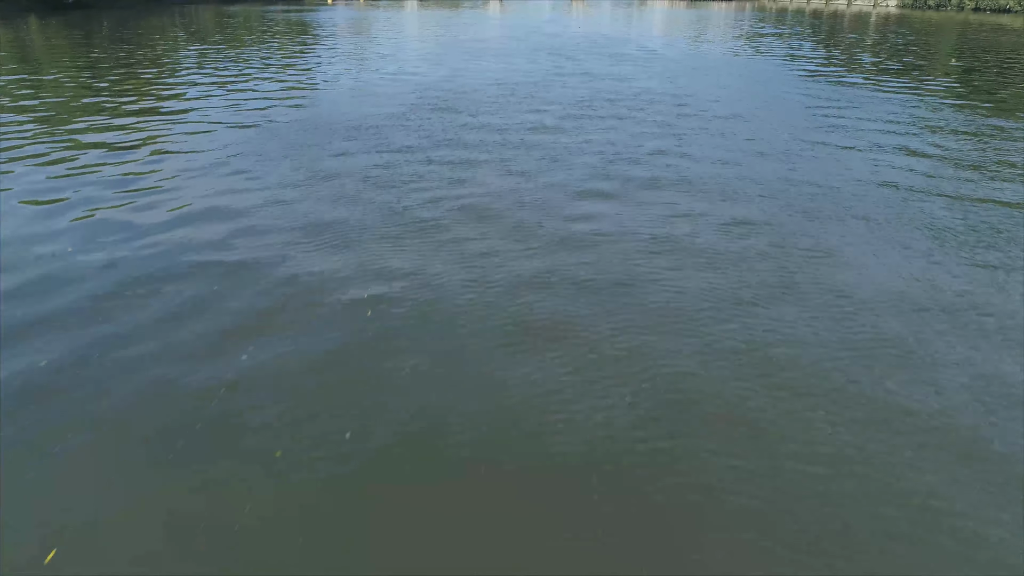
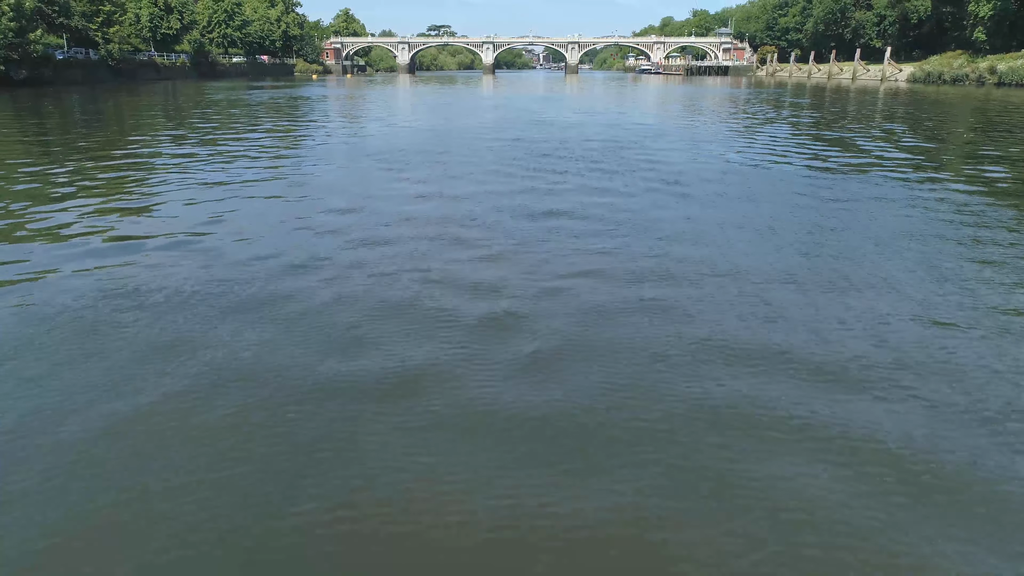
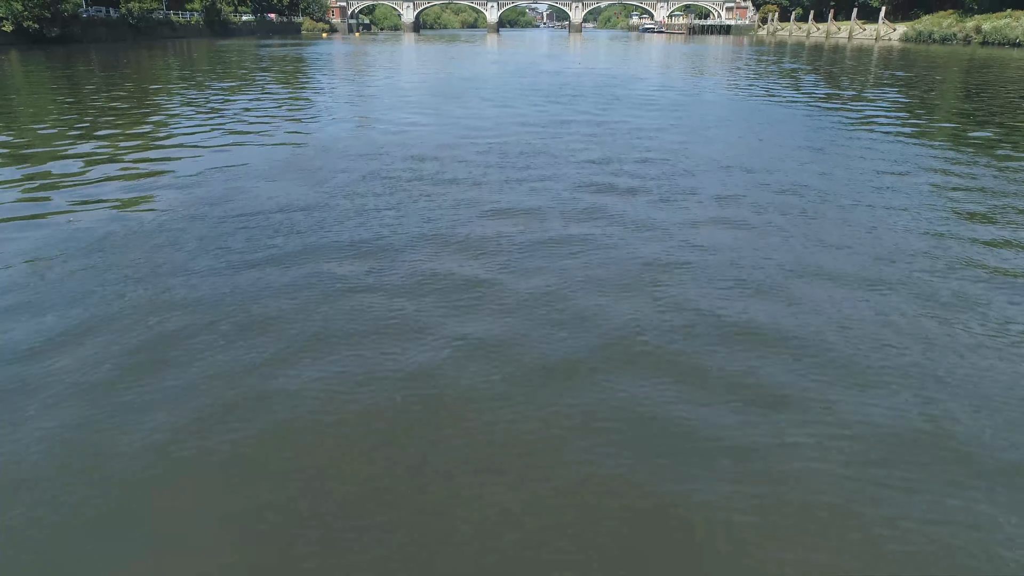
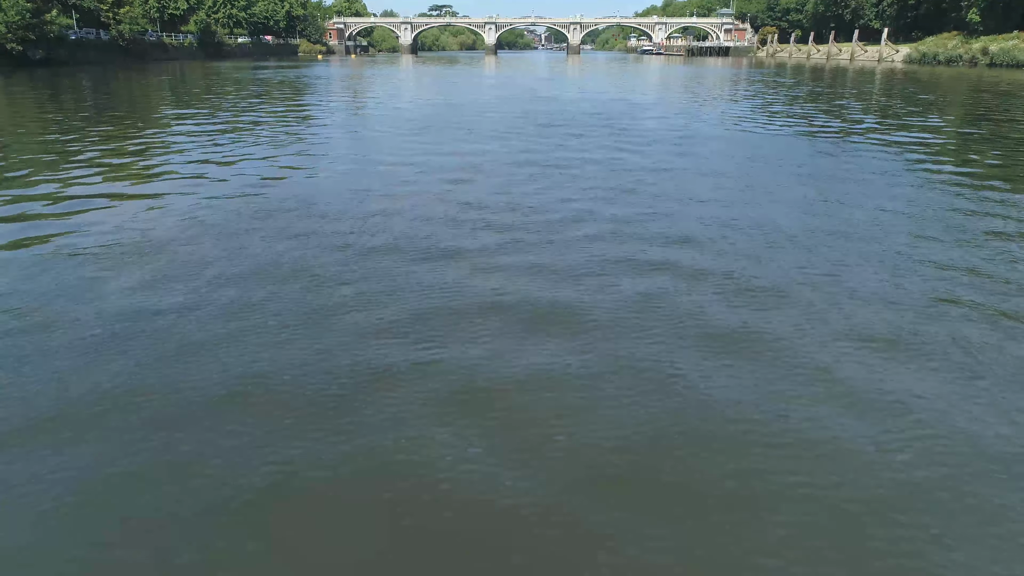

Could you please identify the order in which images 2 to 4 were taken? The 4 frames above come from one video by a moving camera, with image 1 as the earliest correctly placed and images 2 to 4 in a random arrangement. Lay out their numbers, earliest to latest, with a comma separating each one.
3, 4, 2
